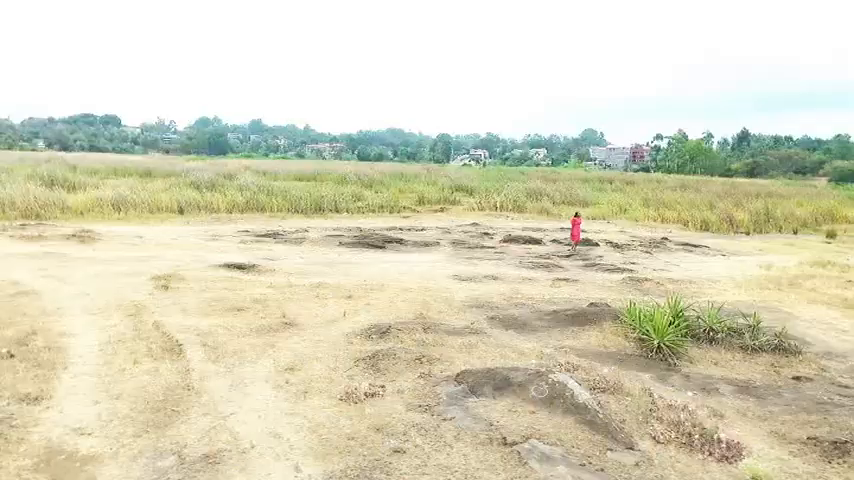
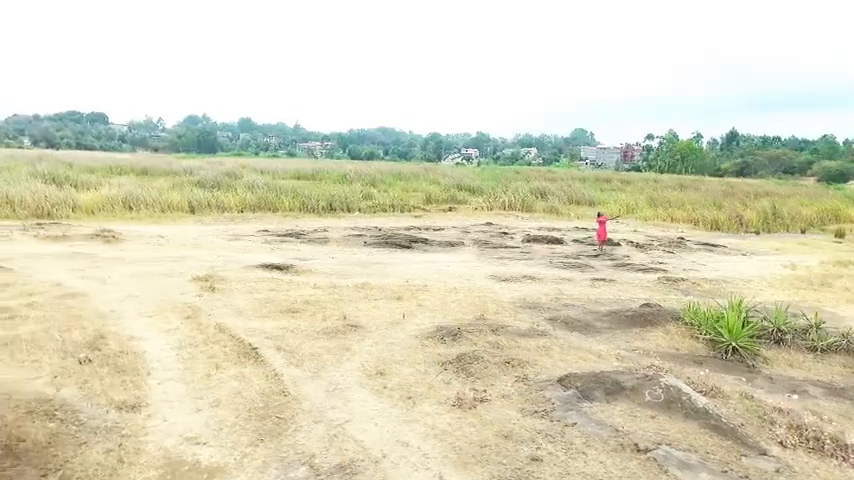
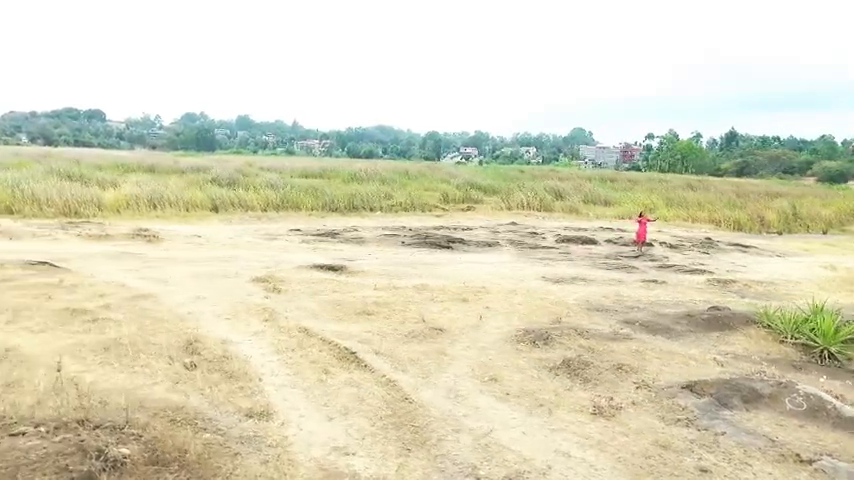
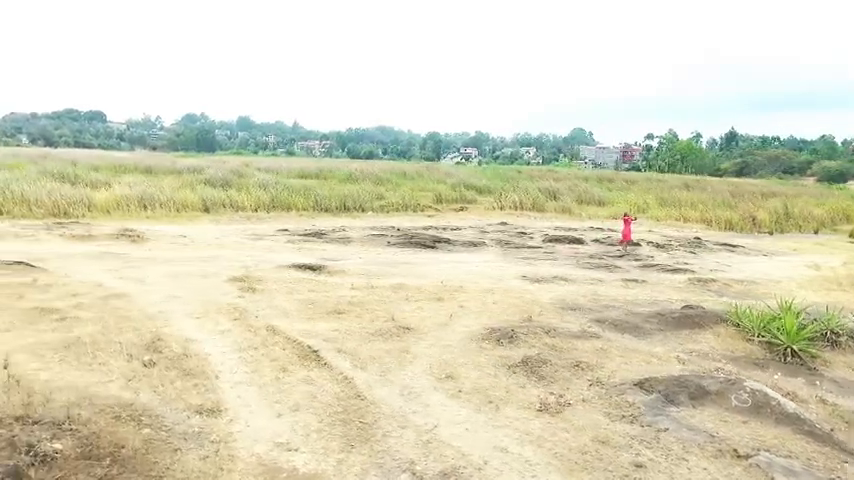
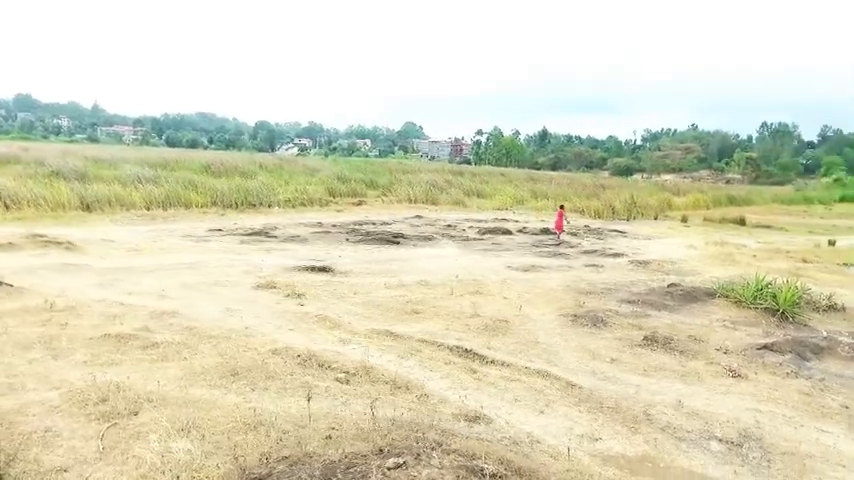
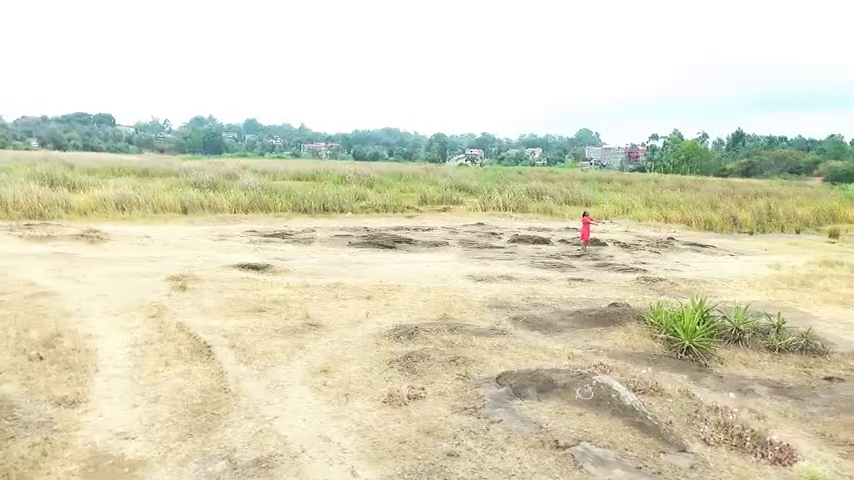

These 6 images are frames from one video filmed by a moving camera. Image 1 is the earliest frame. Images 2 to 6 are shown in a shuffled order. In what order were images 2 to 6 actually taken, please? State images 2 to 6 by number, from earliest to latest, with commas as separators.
6, 2, 4, 3, 5
